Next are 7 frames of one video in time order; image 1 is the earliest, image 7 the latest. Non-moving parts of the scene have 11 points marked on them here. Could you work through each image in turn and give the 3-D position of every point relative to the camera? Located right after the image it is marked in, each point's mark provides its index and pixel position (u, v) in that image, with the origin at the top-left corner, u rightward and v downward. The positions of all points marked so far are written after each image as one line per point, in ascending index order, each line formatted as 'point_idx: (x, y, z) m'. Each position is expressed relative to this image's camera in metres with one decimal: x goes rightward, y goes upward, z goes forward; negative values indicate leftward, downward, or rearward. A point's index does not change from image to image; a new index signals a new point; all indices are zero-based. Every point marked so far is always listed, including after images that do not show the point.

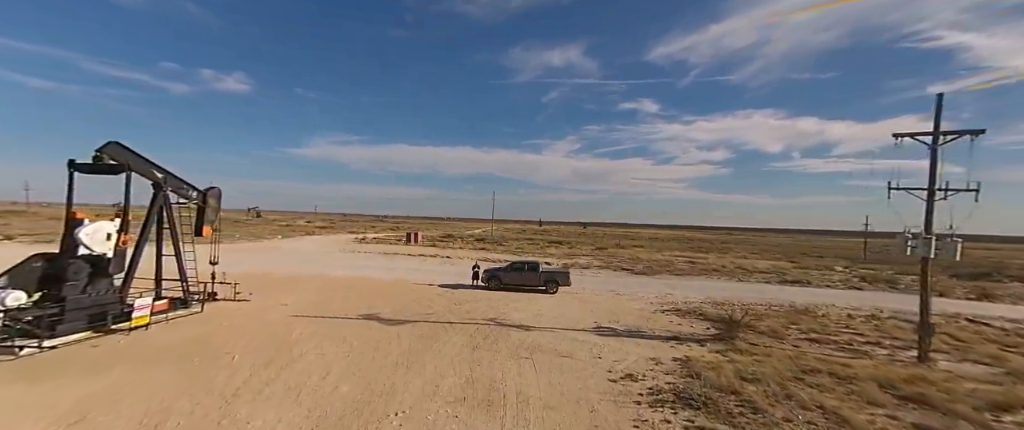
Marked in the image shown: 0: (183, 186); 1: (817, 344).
0: (-10.2, +0.9, +12.3) m
1: (+8.8, -3.8, +11.4) m
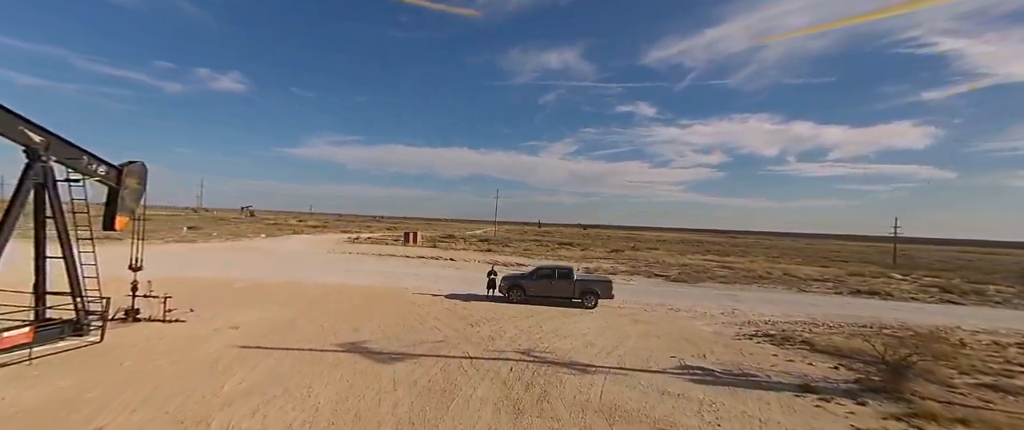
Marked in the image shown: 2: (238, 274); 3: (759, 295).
0: (-9.2, +1.2, +8.5) m
1: (+9.8, -3.6, +7.8) m
2: (-13.5, -2.8, +19.3) m
3: (+10.5, -3.4, +16.6) m
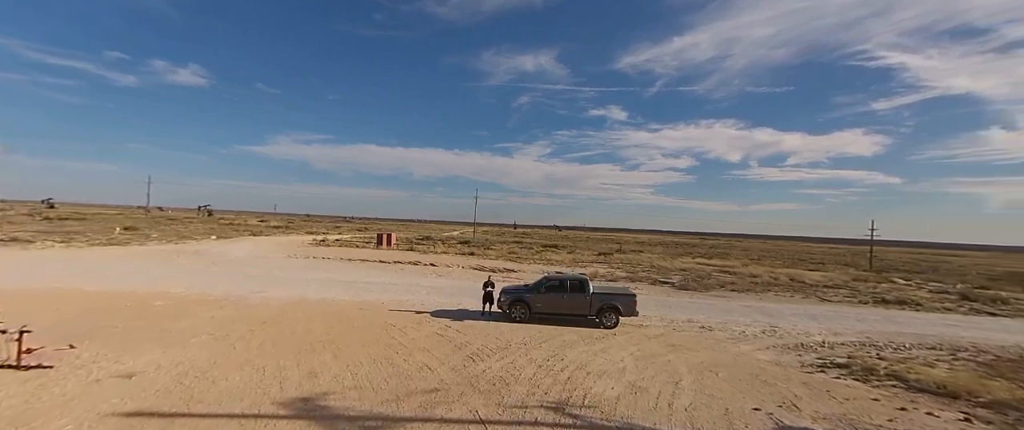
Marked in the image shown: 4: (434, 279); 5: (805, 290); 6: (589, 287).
0: (-8.8, +1.3, +5.3) m
1: (+10.3, -3.6, +5.8) m
2: (-13.7, -2.7, +15.8) m
3: (+10.4, -3.5, +14.7) m
4: (-3.8, -3.2, +19.0) m
5: (+14.8, -3.8, +19.9) m
6: (+2.3, -2.1, +11.5) m
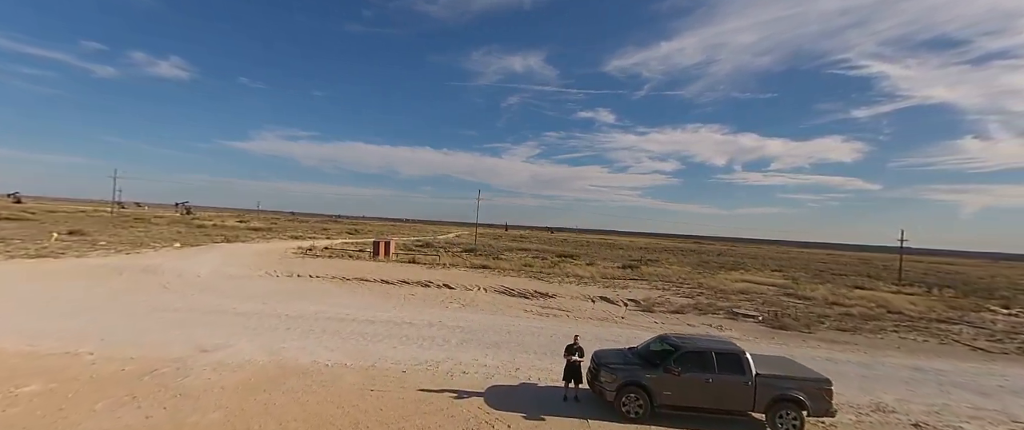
0: (-6.5, +0.9, +0.5) m
1: (+12.4, -4.3, +1.6) m
2: (-11.8, -3.1, +10.9) m
3: (+12.3, -4.1, +10.5) m
4: (-2.0, -3.7, +14.4) m
5: (+16.6, -4.5, +15.8) m
6: (+4.3, -2.7, +7.1) m
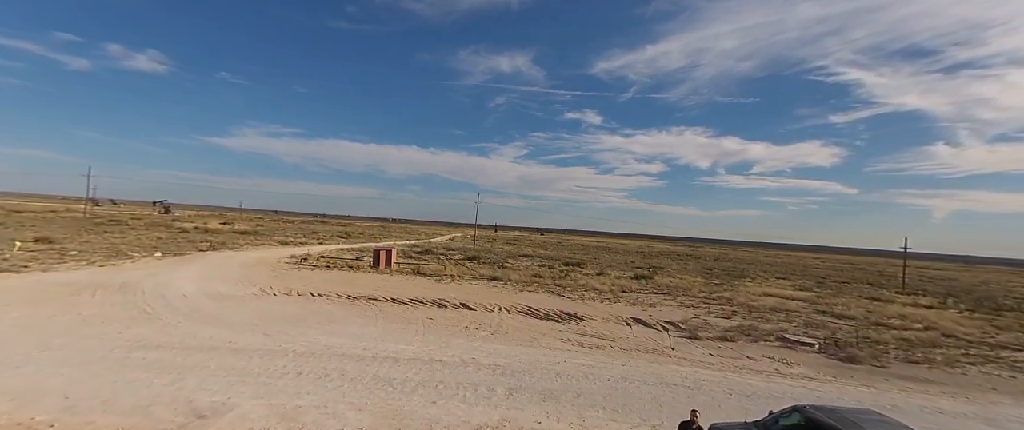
0: (-4.7, +0.3, -1.5) m
1: (+14.2, -5.0, +0.2) m
2: (-10.4, -3.6, +8.8) m
3: (+13.8, -4.9, +9.1) m
4: (-0.6, -4.3, +12.6) m
5: (+17.9, -5.3, +14.5) m
6: (+5.9, -3.4, +5.5) m
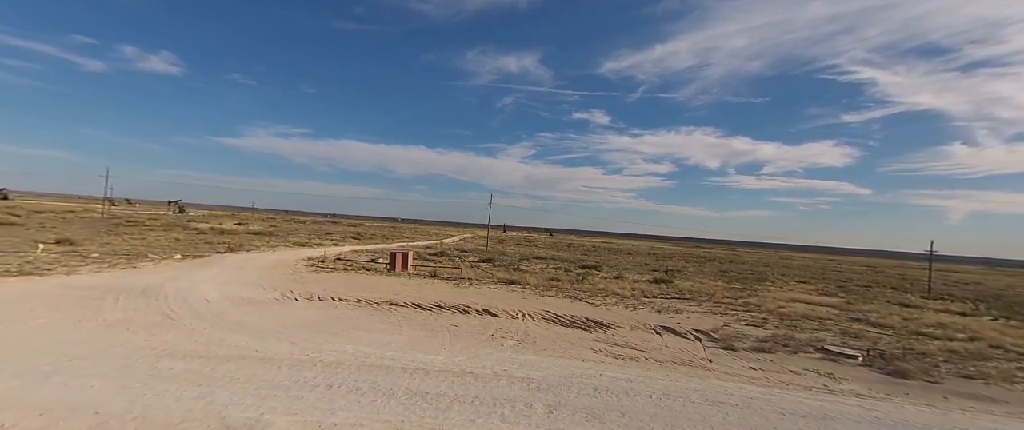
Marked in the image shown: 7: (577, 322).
0: (-3.9, +0.1, -1.8) m
1: (+14.9, -5.2, -0.5) m
2: (-9.4, -3.8, +8.5) m
3: (+14.7, -5.1, +8.4) m
4: (+0.4, -4.5, +12.1) m
5: (+18.9, -5.5, +13.7) m
6: (+6.7, -3.6, +4.9) m
7: (+2.9, -4.6, +17.5) m
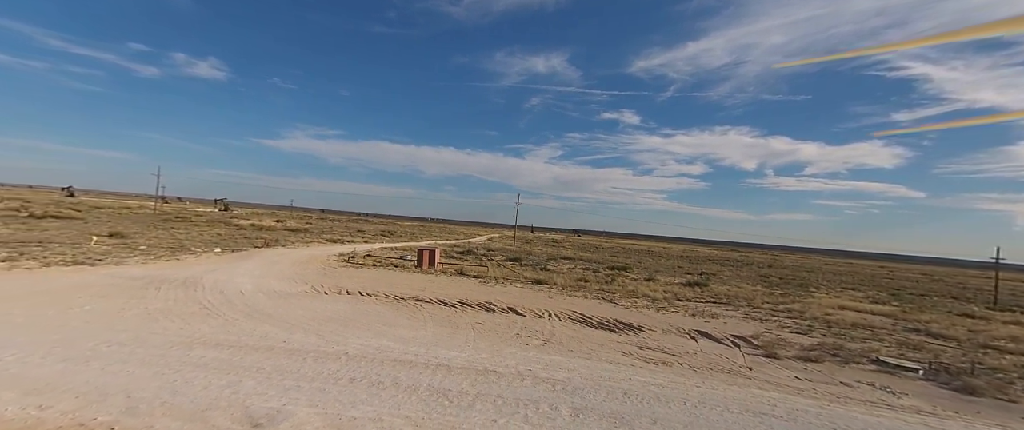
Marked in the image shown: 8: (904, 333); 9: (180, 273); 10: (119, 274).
0: (-4.1, +0.4, -1.9) m
1: (+14.7, -5.2, -1.9) m
2: (-8.9, -3.6, +8.8) m
3: (+15.1, -5.1, +7.0) m
4: (+1.1, -4.3, +11.7) m
5: (+19.7, -5.5, +12.0) m
6: (+6.9, -3.5, +4.0) m
7: (+4.0, -4.5, +16.9) m
8: (+18.5, -5.6, +18.7) m
9: (-16.7, -2.9, +19.9) m
10: (-18.3, -2.7, +18.4) m
